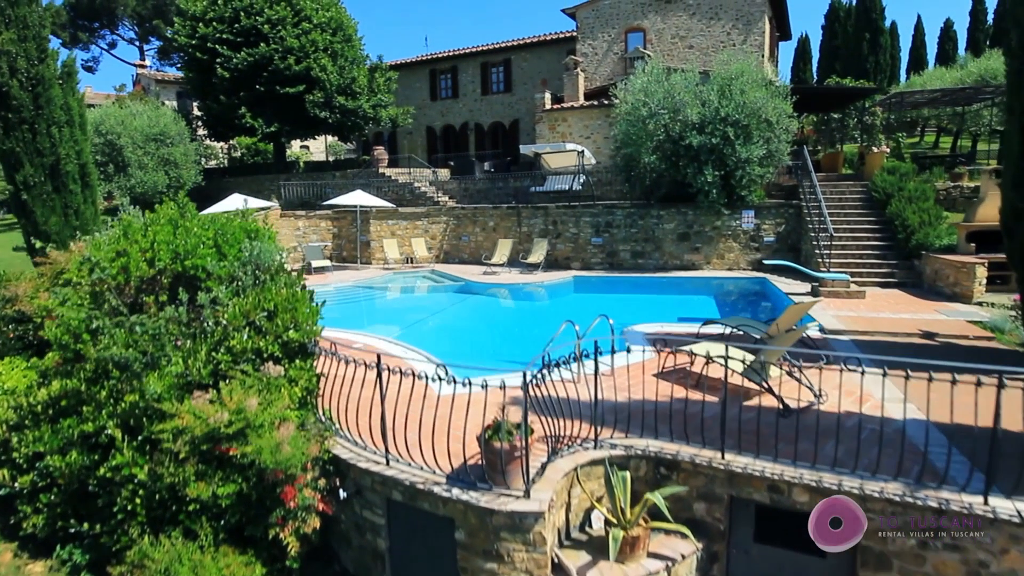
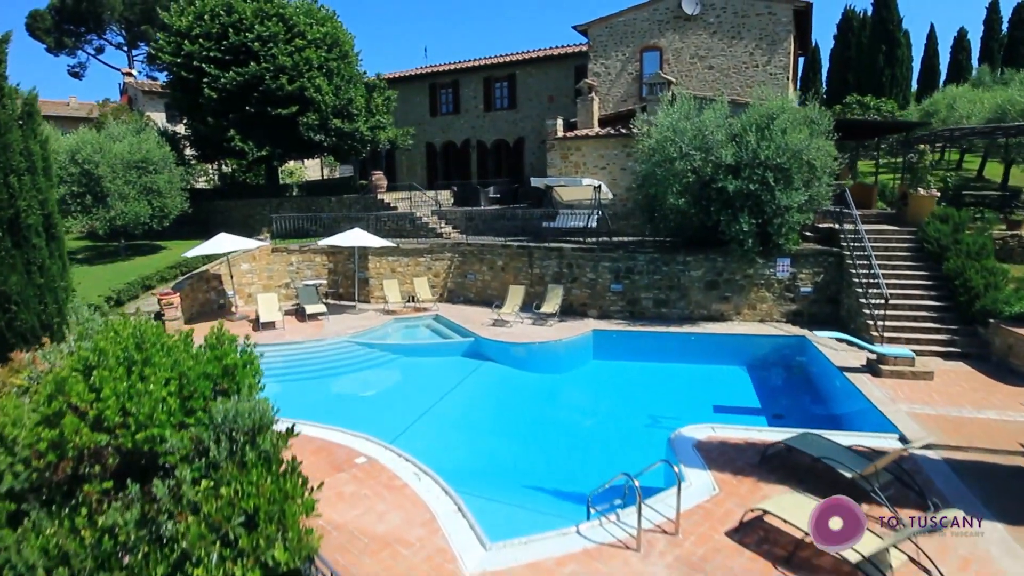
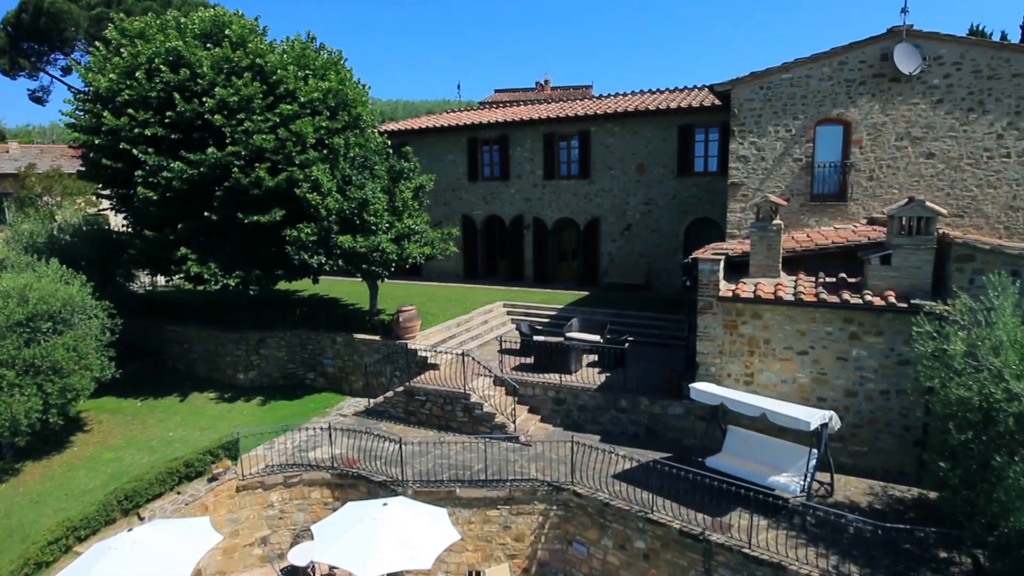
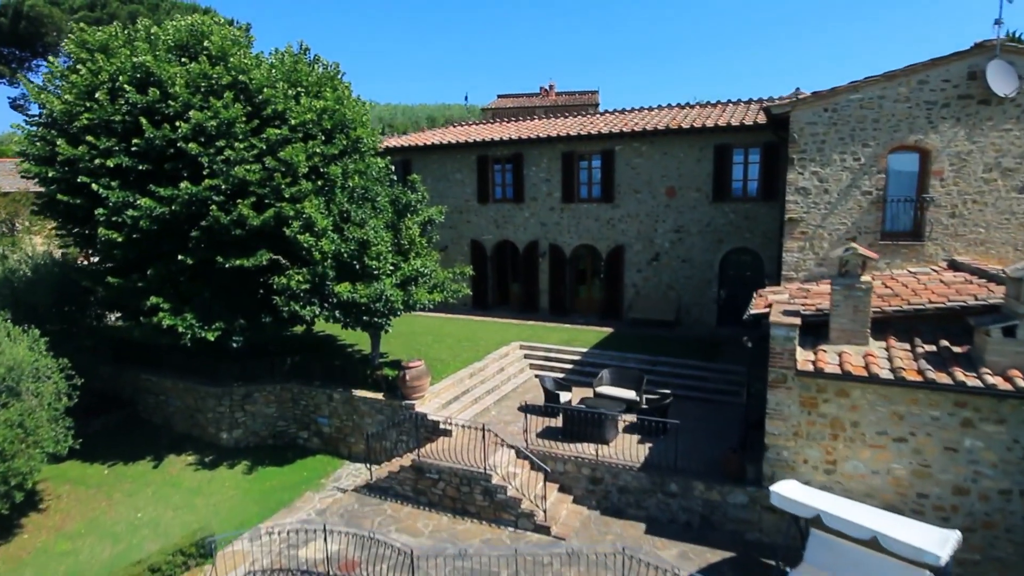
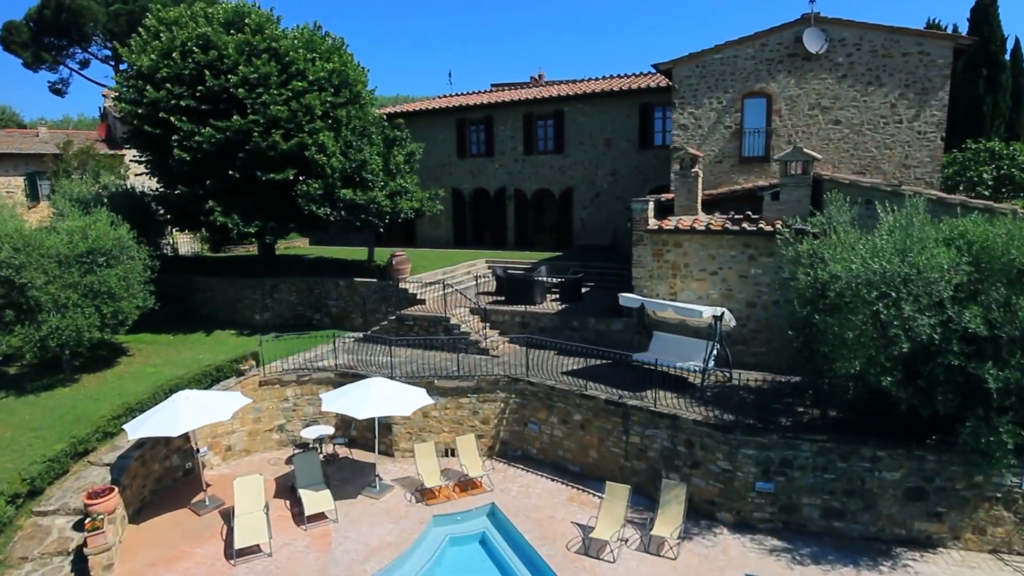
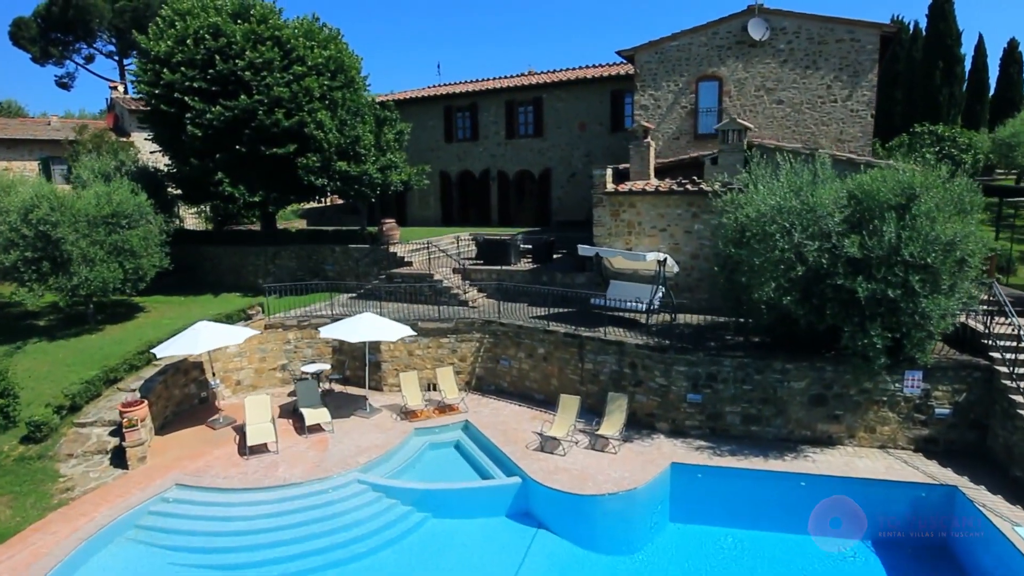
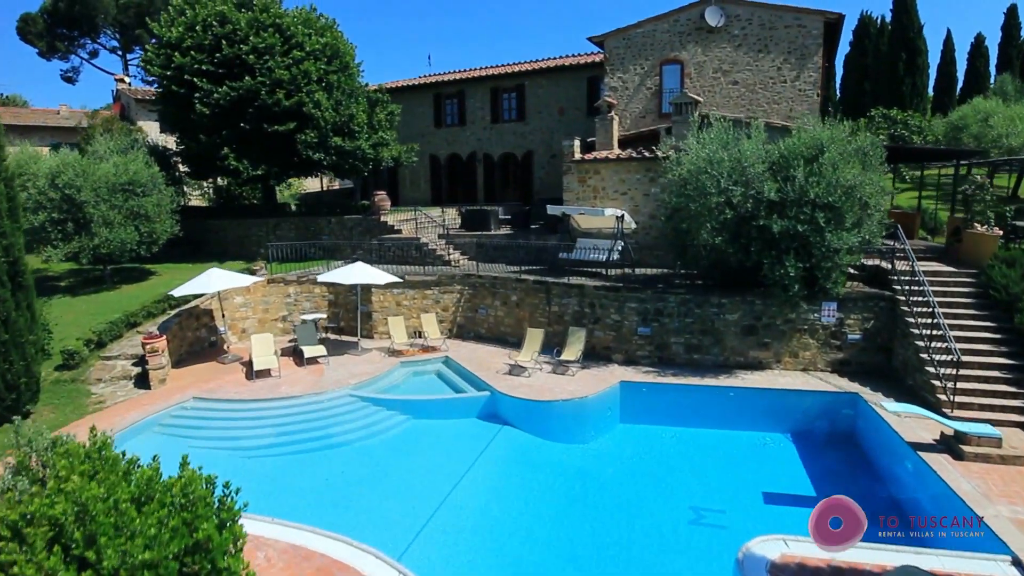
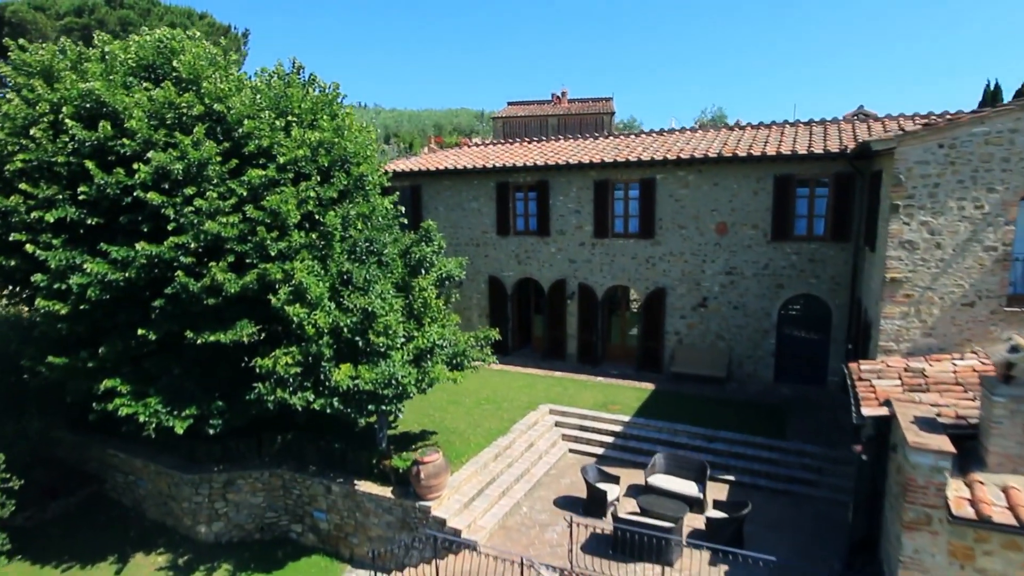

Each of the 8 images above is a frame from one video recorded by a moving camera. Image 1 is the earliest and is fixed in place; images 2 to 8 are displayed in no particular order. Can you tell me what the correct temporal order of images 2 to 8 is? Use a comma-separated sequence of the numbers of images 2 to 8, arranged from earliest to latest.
2, 7, 6, 5, 3, 4, 8
